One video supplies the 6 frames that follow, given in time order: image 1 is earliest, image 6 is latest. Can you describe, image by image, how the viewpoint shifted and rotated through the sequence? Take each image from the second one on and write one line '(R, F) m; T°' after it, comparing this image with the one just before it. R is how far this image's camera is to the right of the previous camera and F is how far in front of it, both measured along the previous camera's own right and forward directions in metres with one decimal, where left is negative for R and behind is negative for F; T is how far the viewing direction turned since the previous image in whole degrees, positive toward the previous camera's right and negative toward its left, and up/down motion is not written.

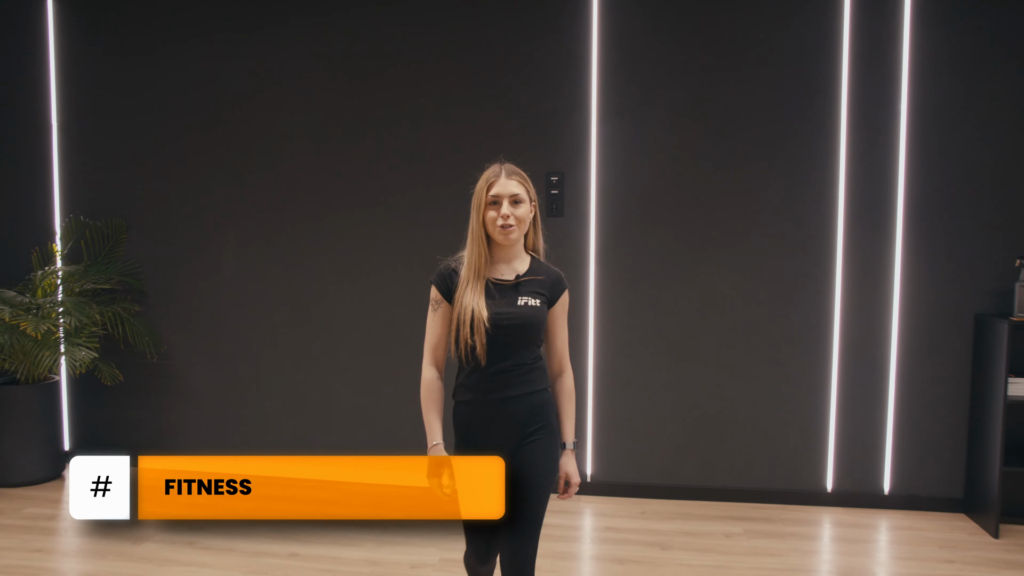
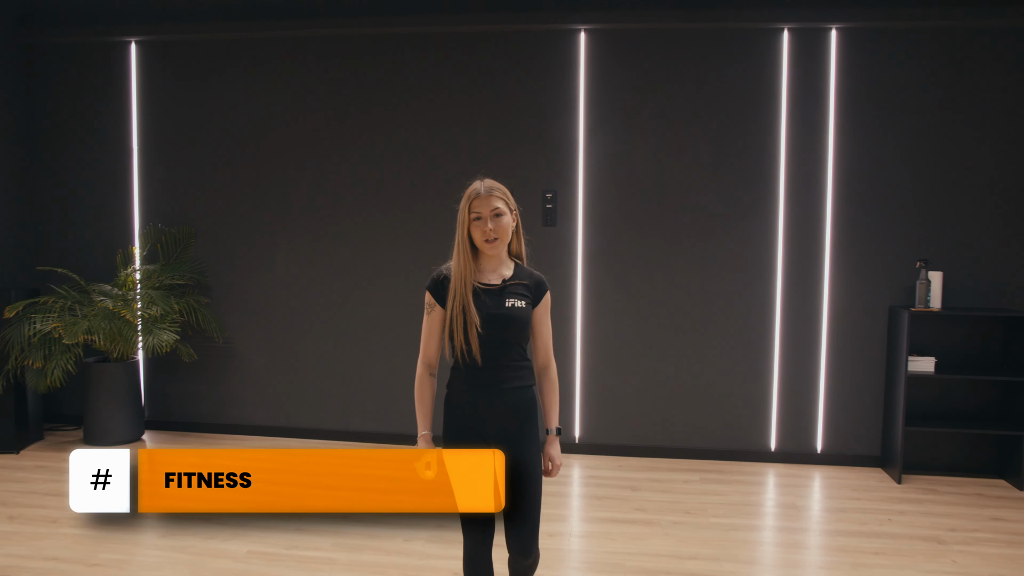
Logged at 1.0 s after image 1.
(0.0, -0.7) m; 0°
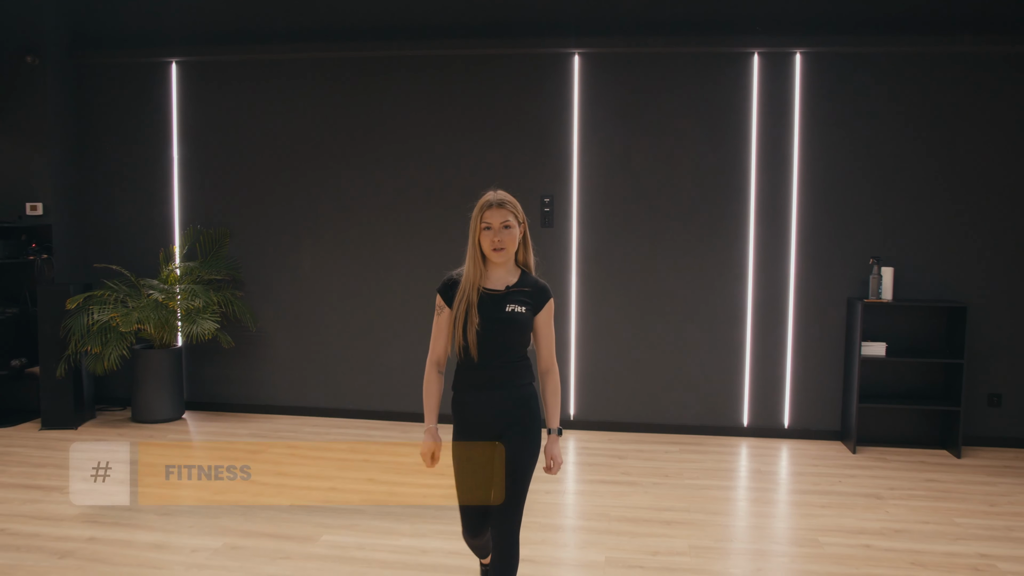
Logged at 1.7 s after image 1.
(0.0, -0.5) m; 0°
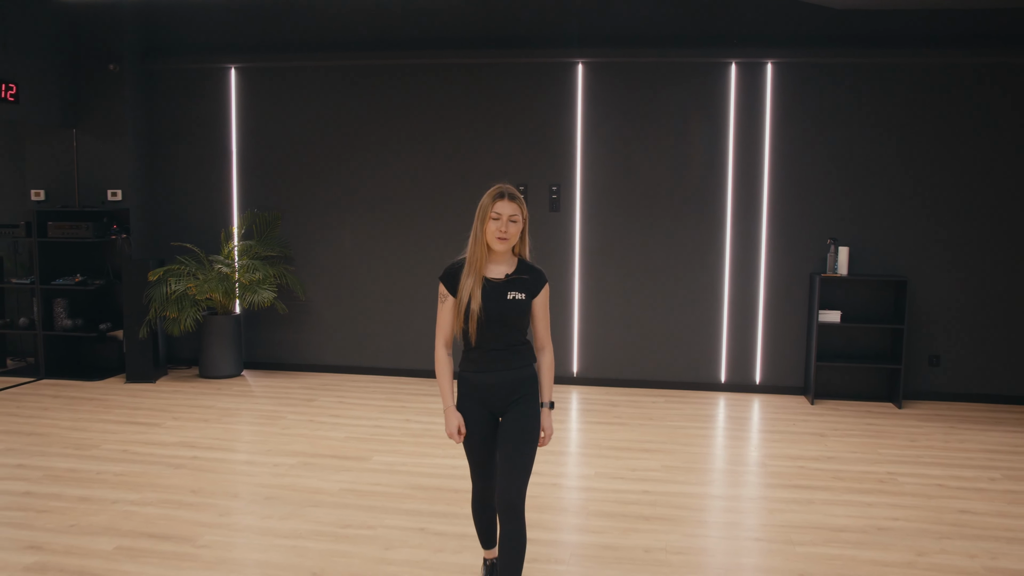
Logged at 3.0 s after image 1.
(0.0, -0.7) m; -1°
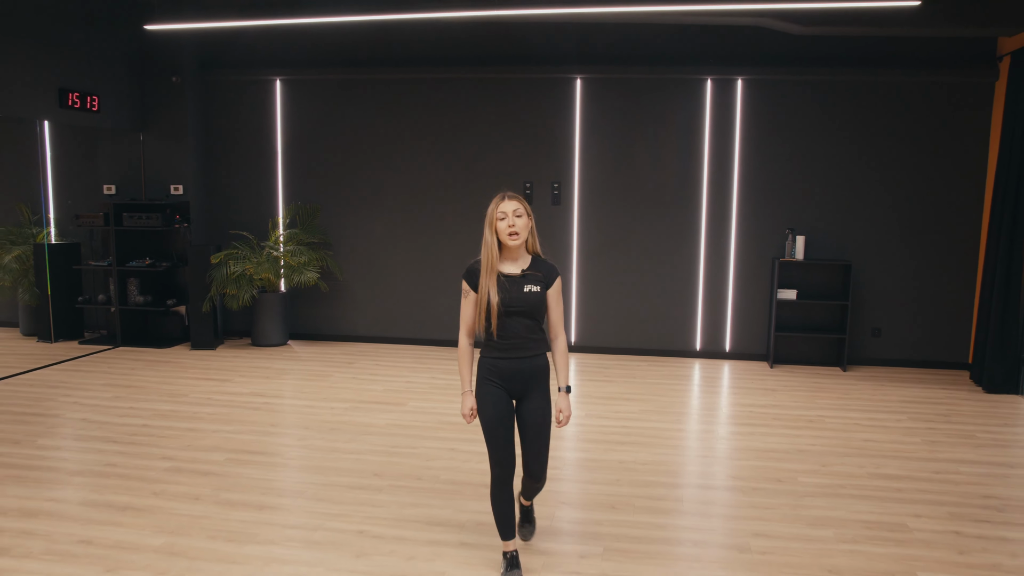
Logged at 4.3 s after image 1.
(0.0, -0.9) m; 0°
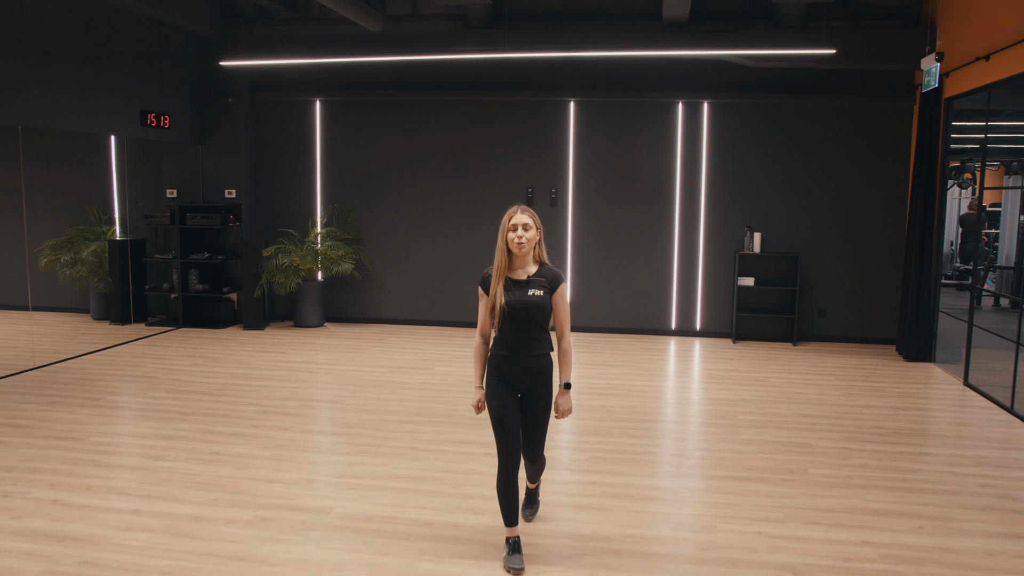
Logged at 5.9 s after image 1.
(-0.1, -1.1) m; 0°
